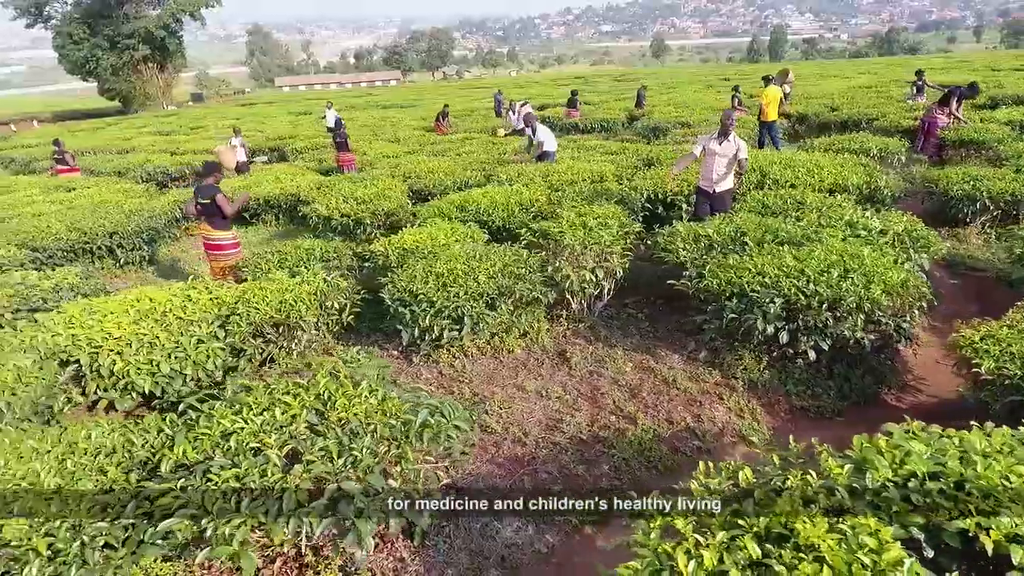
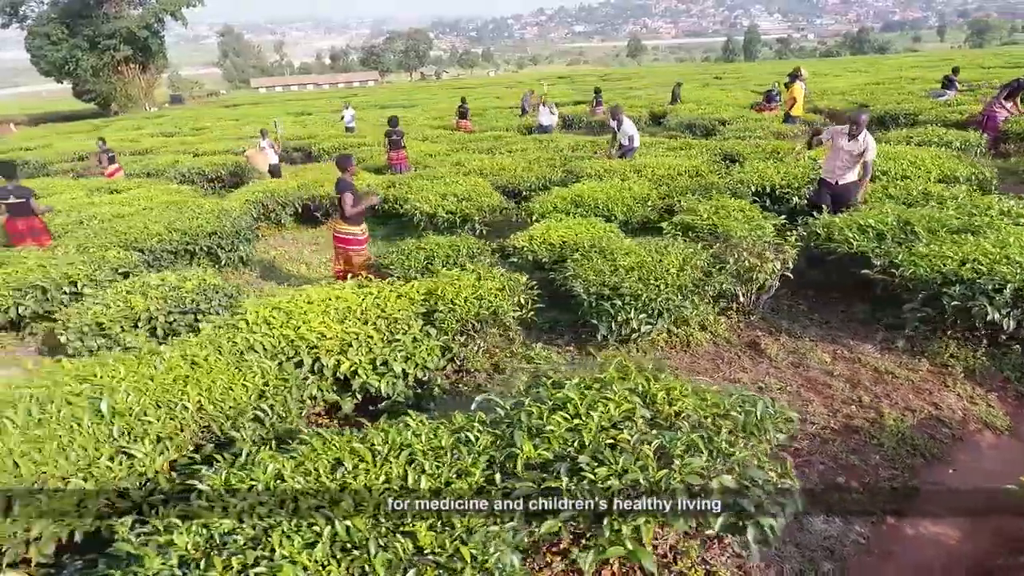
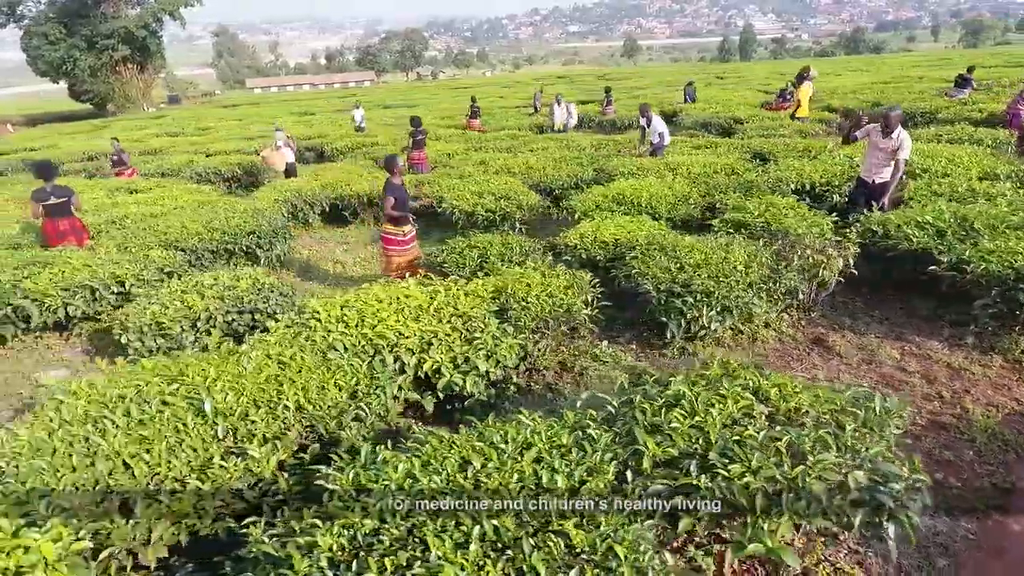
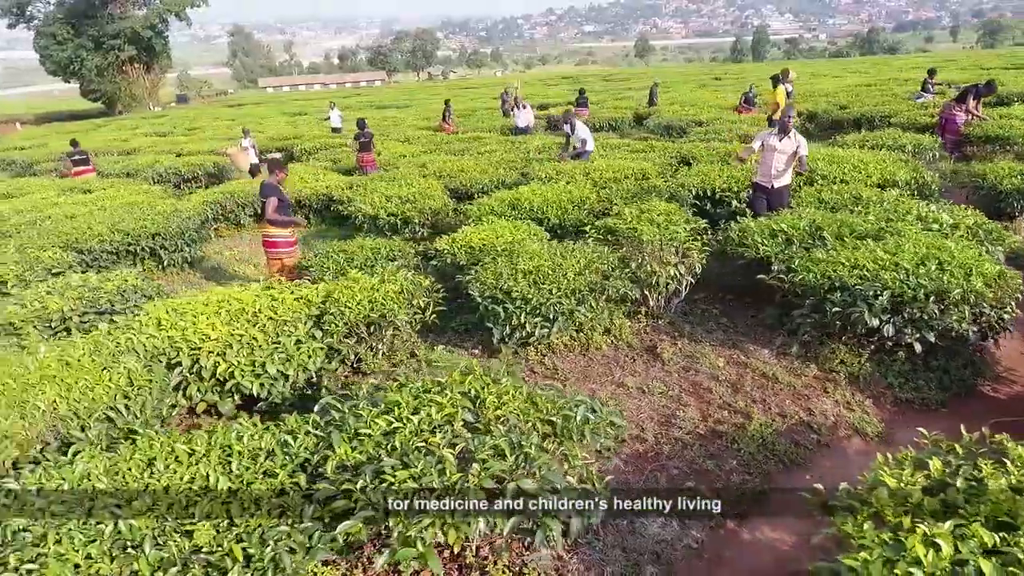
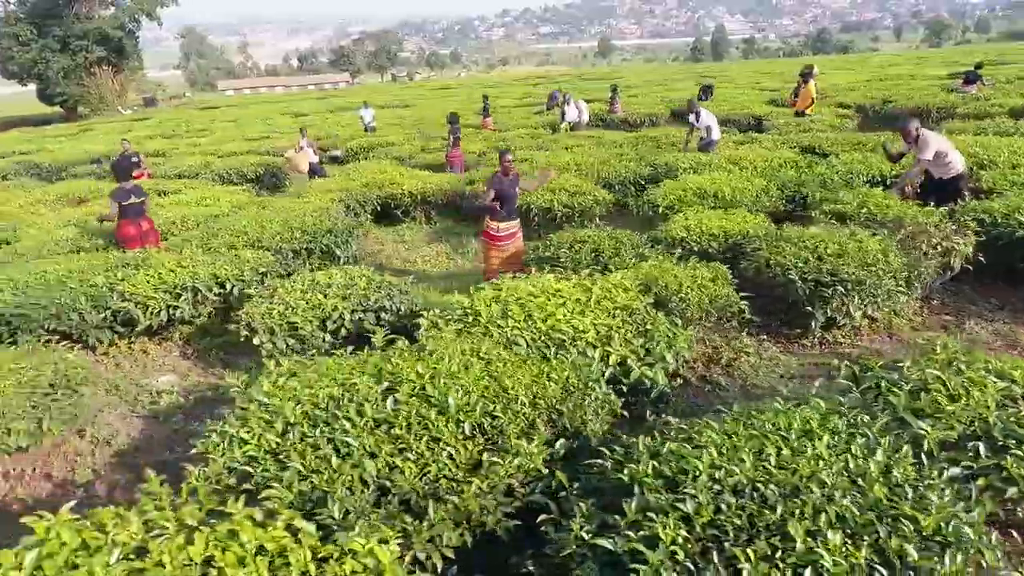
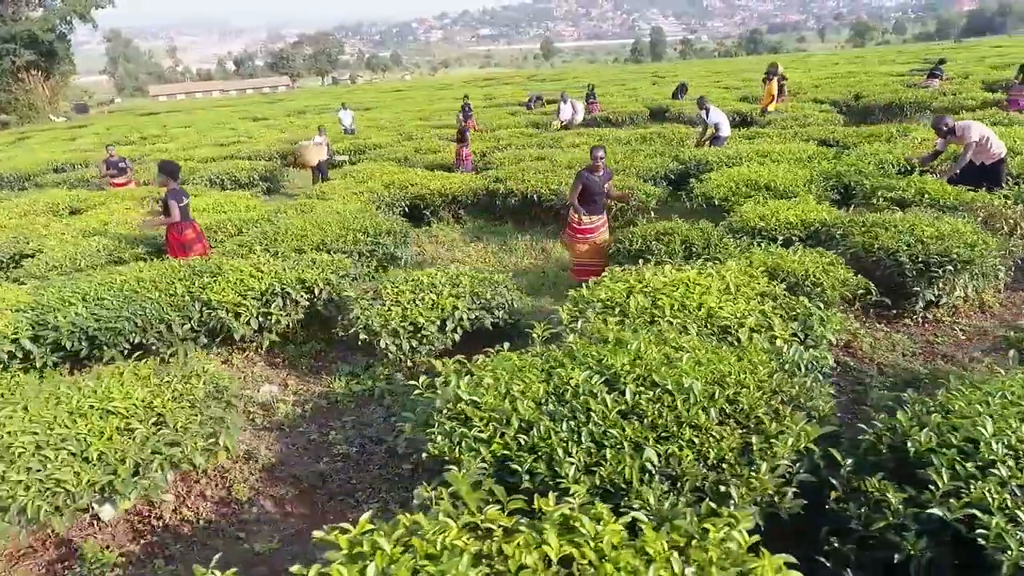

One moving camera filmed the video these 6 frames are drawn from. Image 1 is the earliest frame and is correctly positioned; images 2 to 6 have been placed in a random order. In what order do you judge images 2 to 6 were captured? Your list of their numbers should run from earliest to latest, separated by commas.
4, 2, 3, 5, 6
